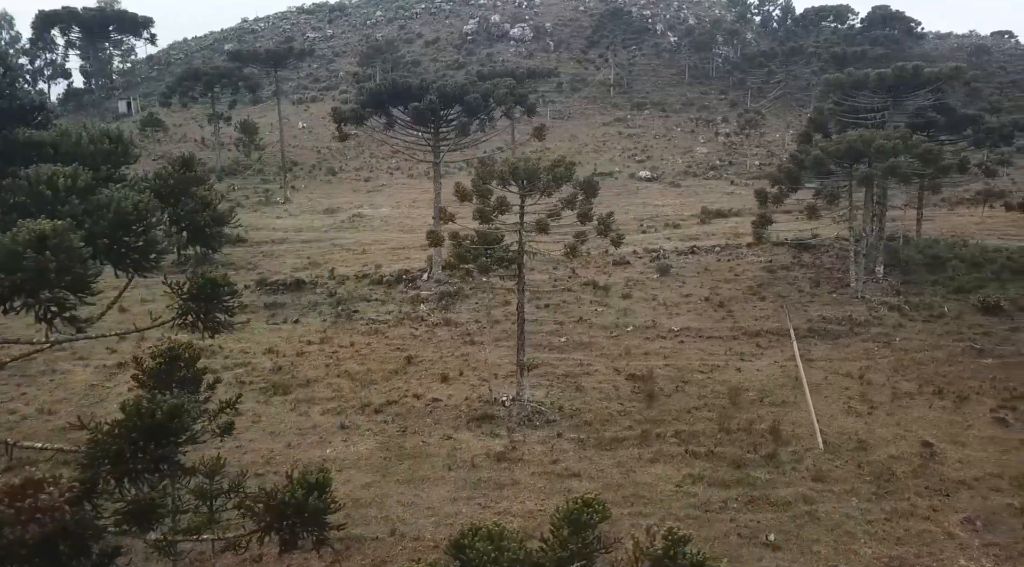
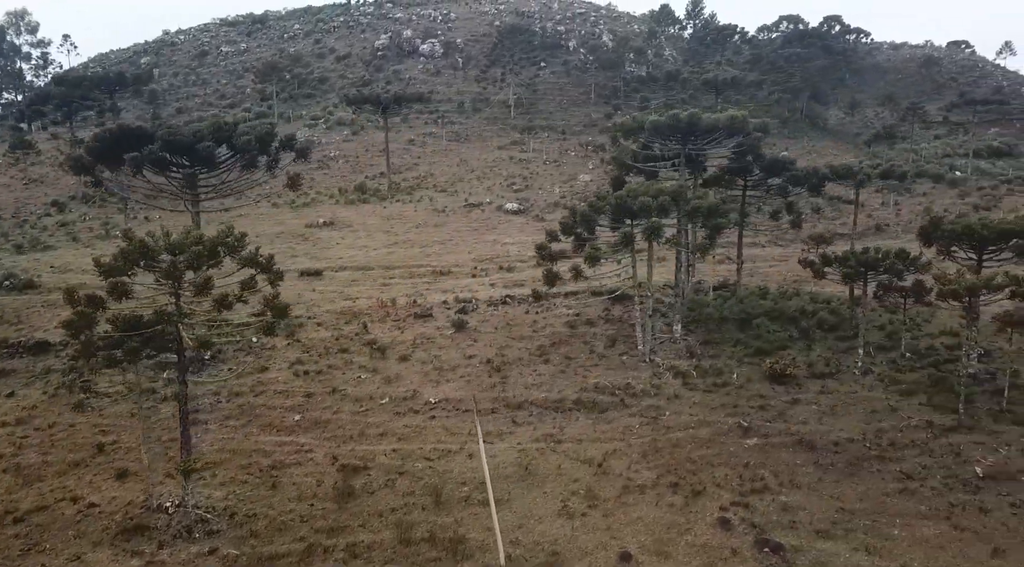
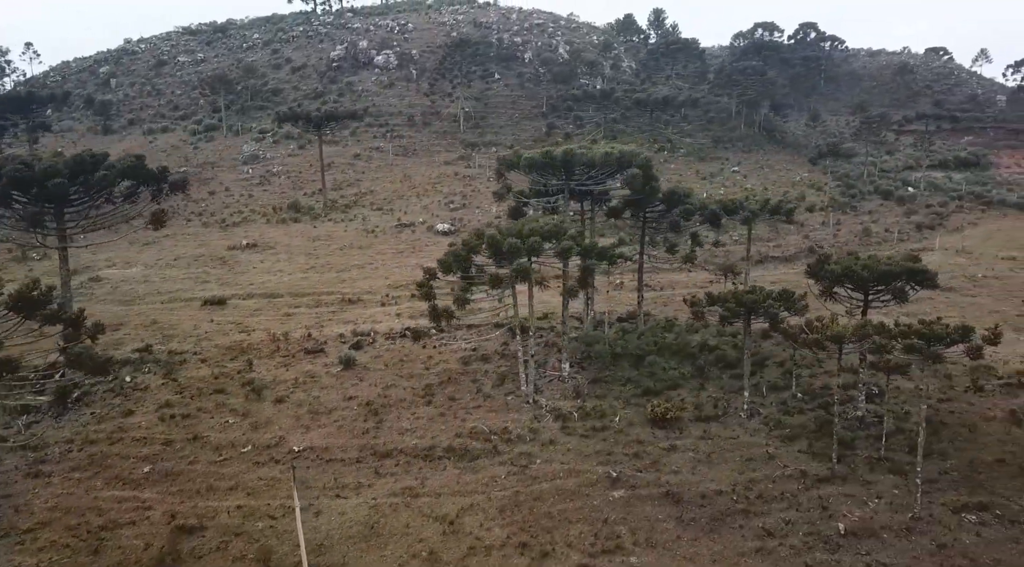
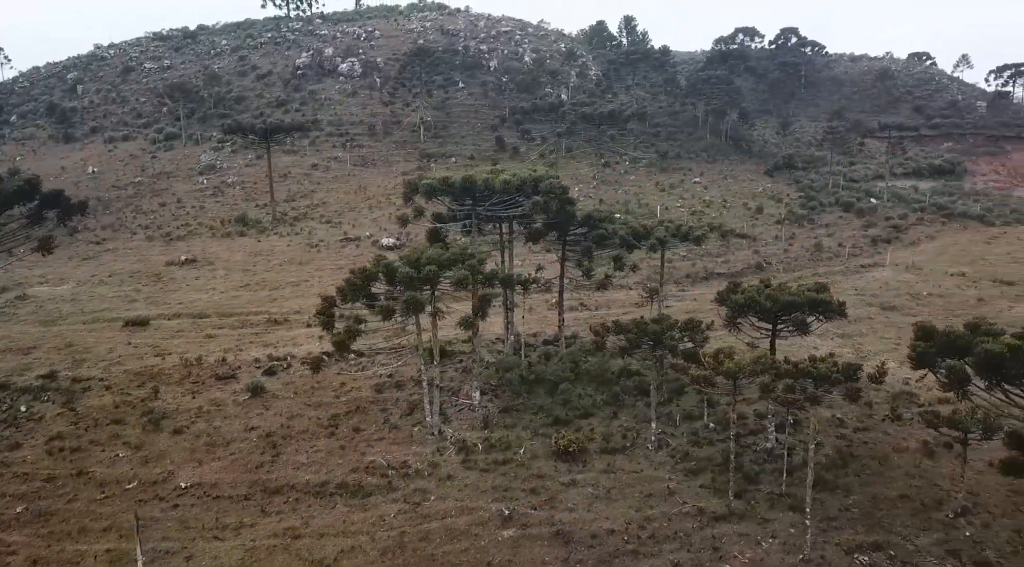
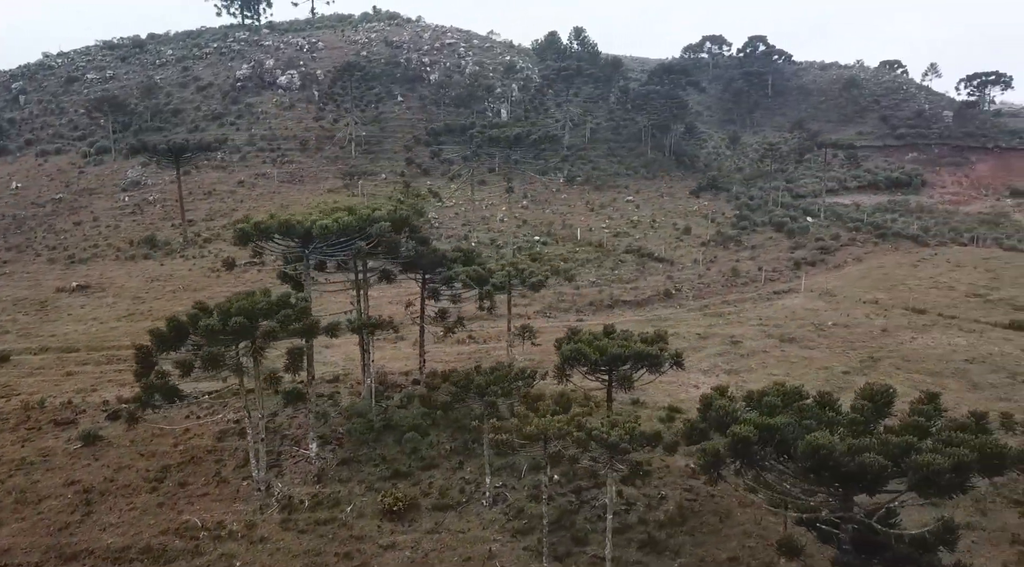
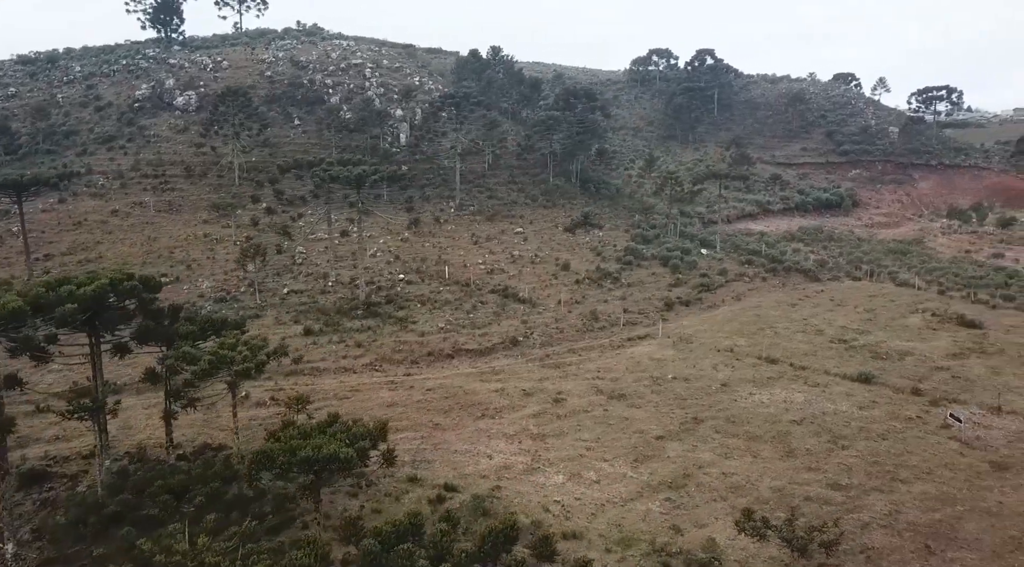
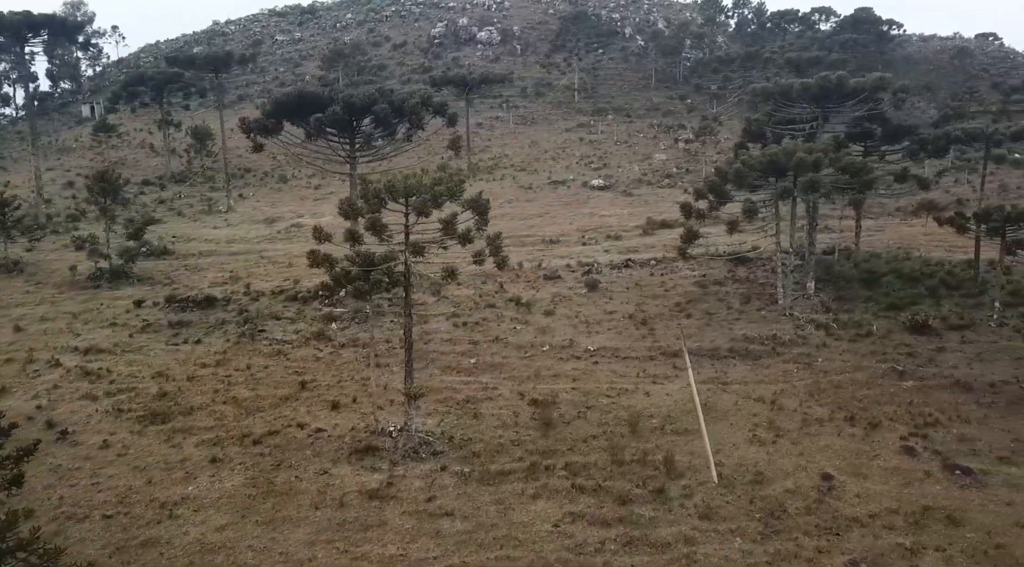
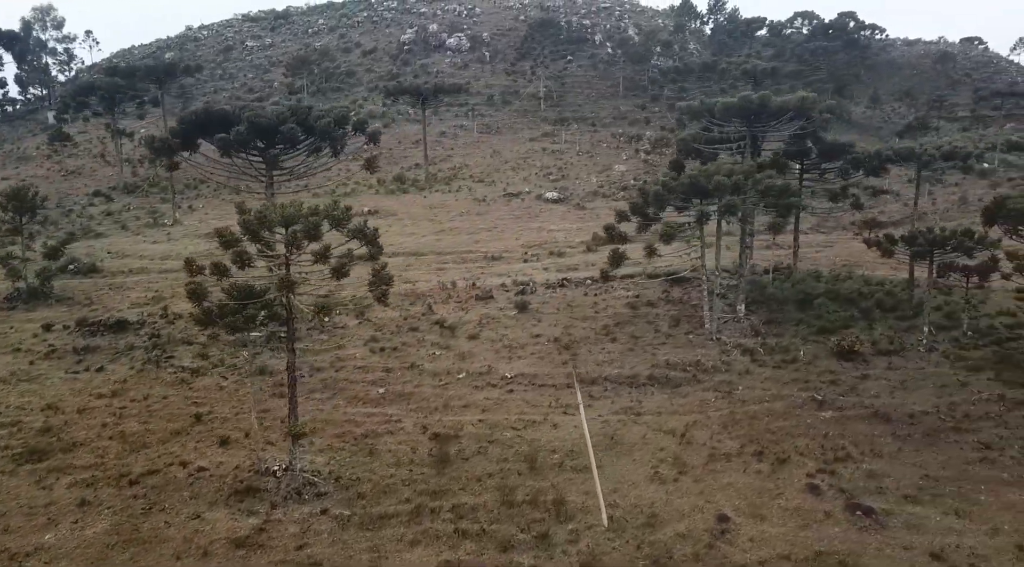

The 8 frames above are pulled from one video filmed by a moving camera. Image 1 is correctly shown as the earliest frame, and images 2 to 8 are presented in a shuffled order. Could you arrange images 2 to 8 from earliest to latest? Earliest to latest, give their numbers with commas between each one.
7, 8, 2, 3, 4, 5, 6
